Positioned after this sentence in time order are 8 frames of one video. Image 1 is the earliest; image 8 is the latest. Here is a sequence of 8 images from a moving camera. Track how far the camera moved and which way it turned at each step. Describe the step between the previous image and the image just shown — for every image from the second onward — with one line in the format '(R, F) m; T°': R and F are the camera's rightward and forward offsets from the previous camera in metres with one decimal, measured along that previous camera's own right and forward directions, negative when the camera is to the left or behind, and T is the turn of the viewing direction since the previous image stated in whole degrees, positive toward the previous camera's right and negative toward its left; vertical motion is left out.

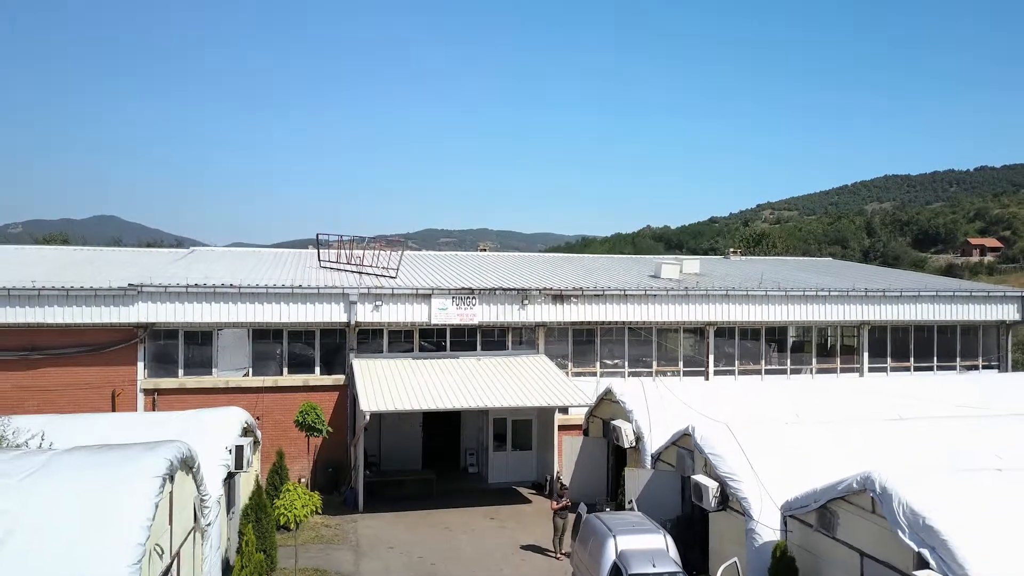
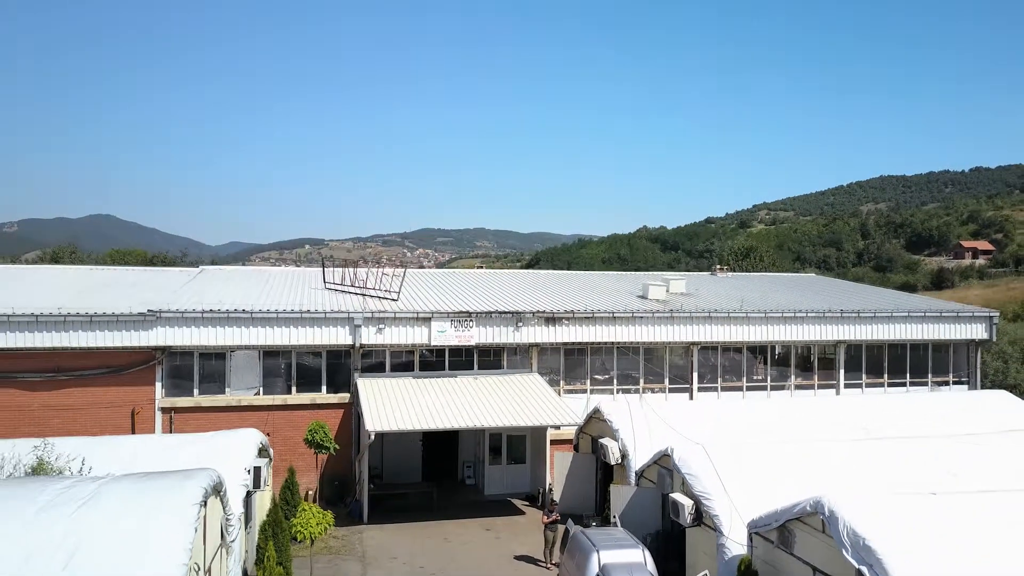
(0.0, -0.9) m; 0°
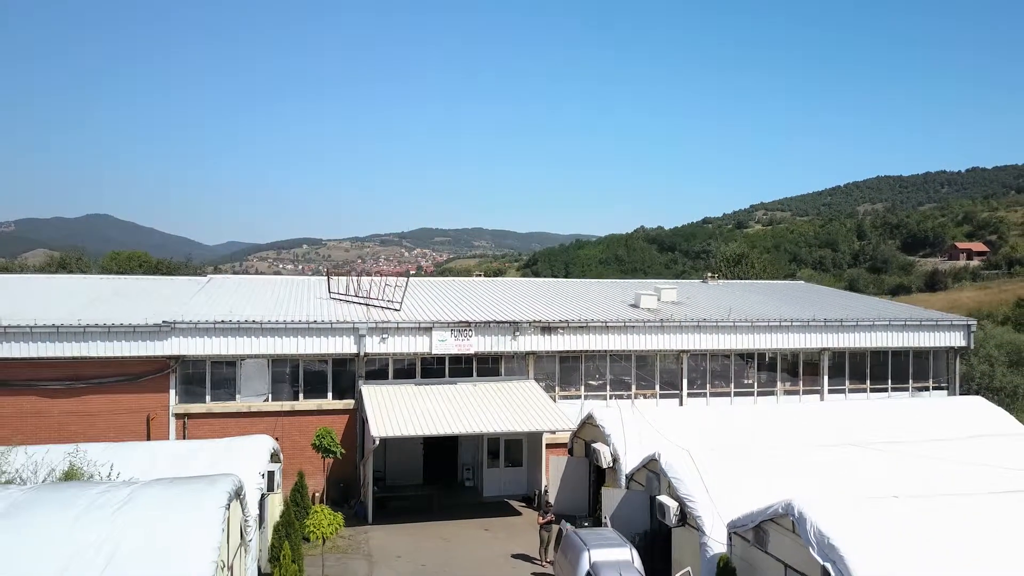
(0.0, -0.7) m; 0°
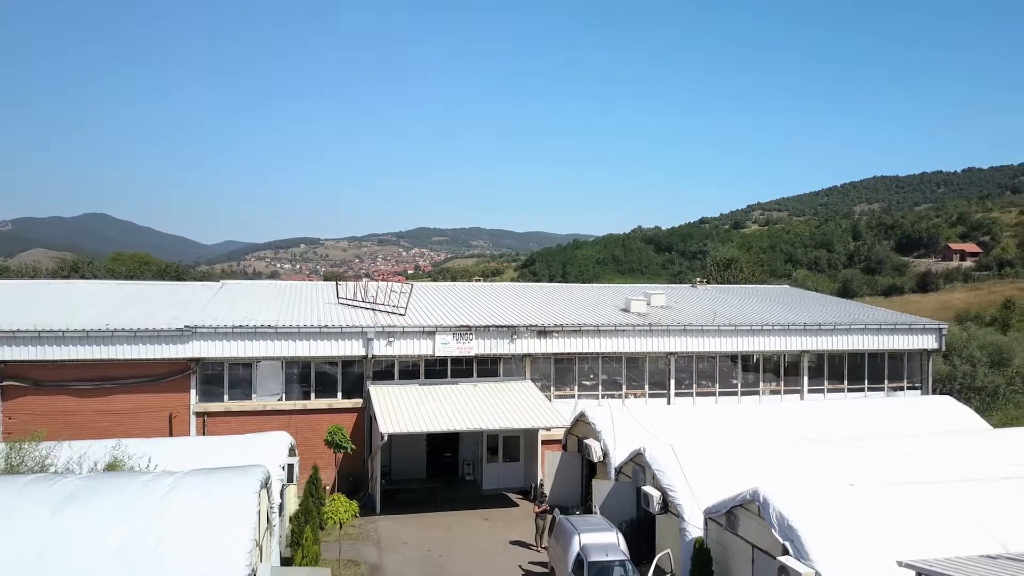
(0.0, -1.1) m; 0°
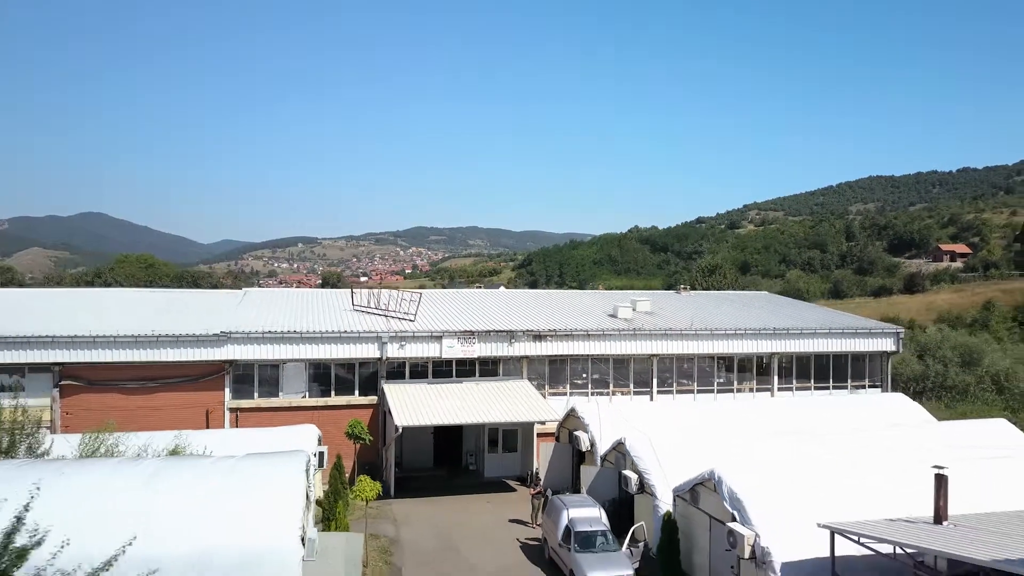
(0.0, -2.0) m; 0°
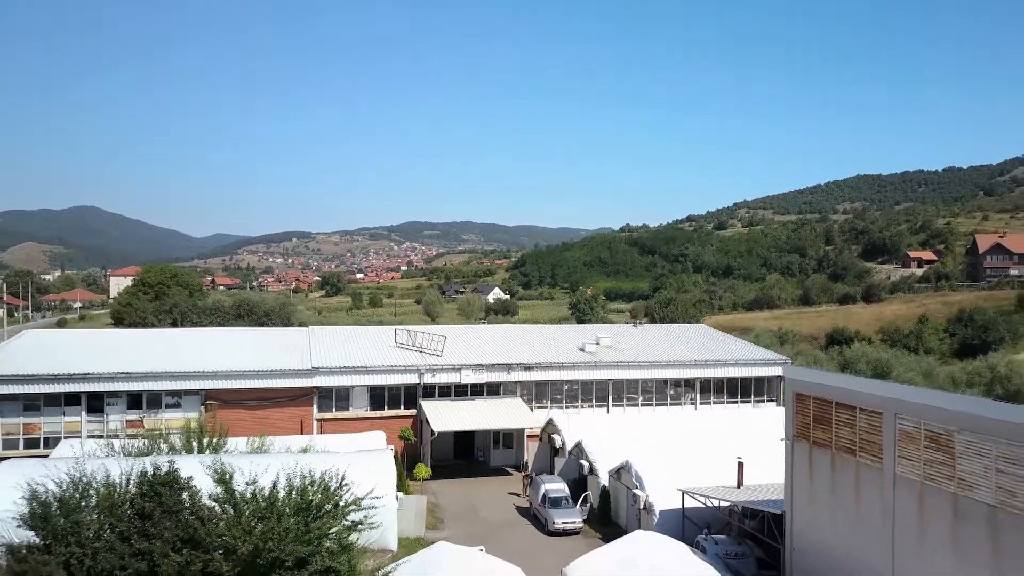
(-0.1, -8.3) m; 0°
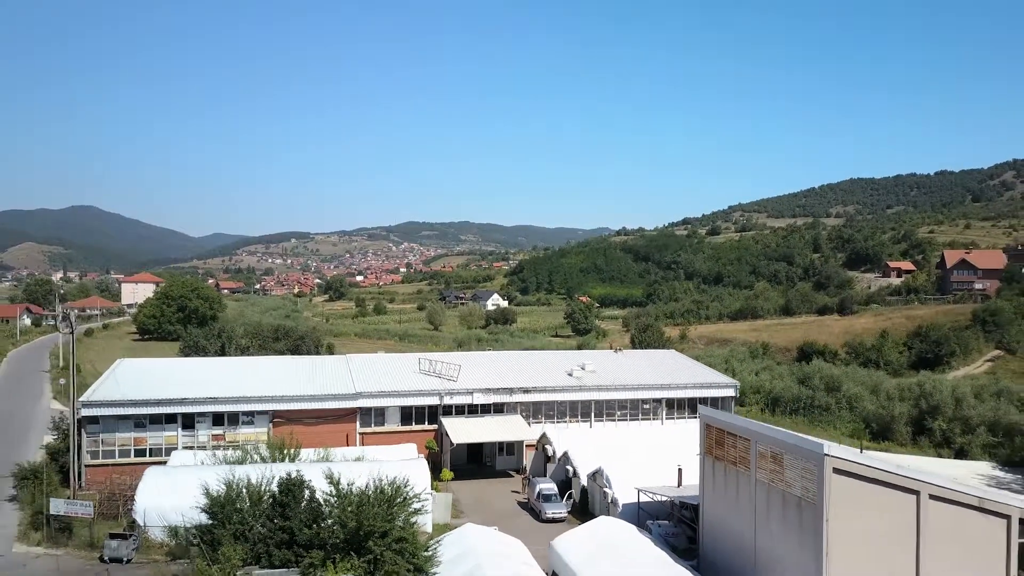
(-0.2, -6.9) m; 0°
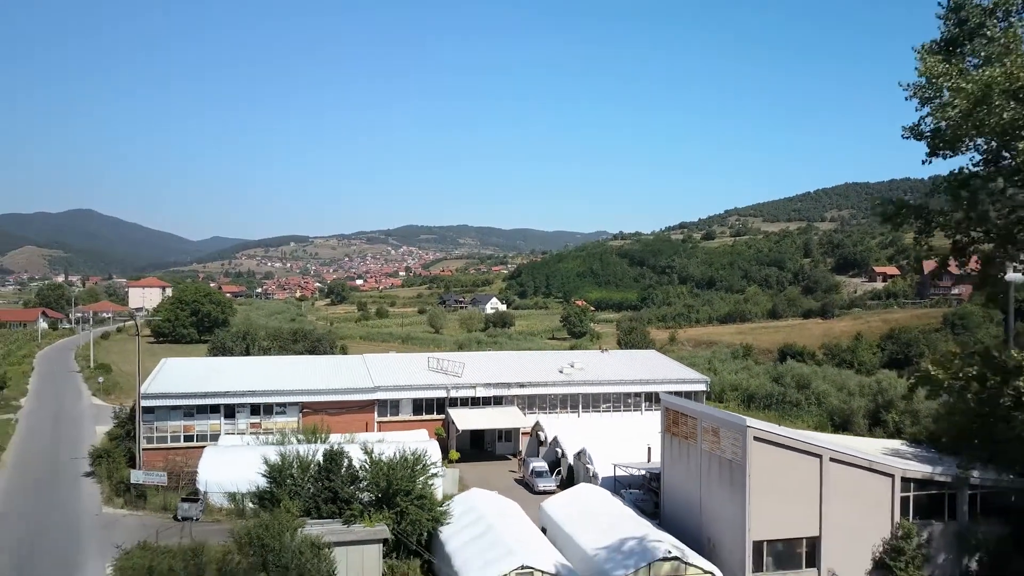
(0.0, -5.0) m; 0°
